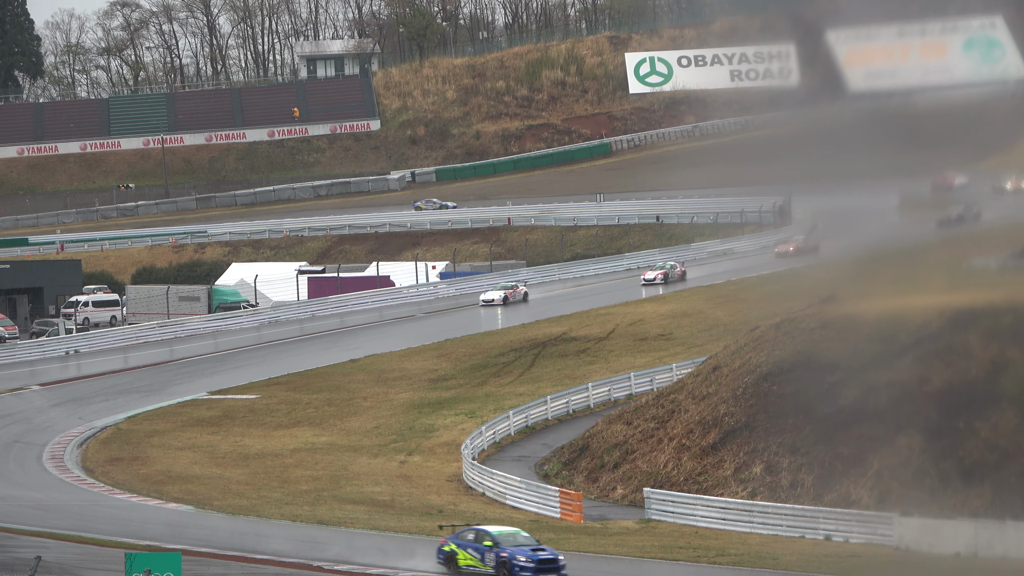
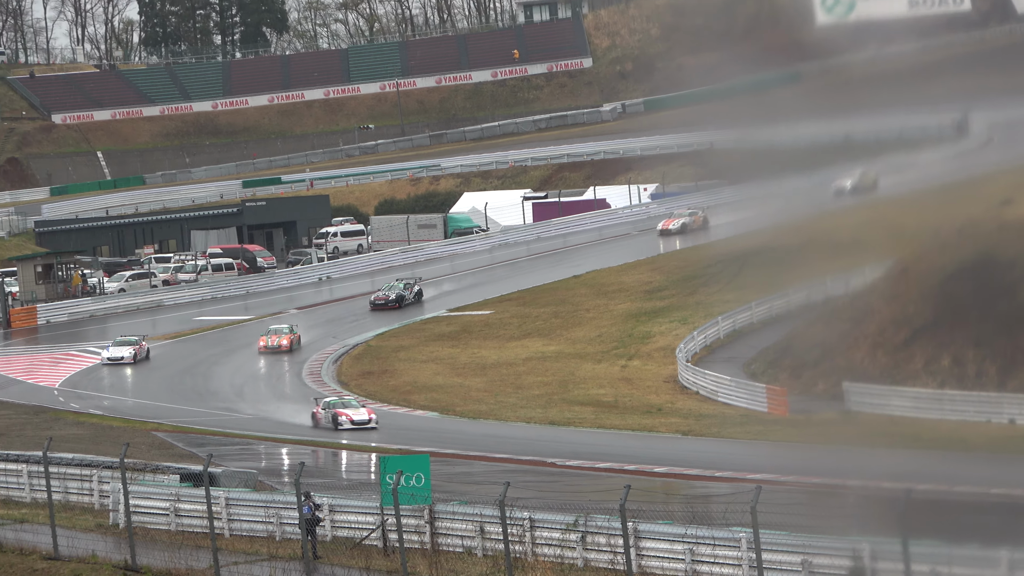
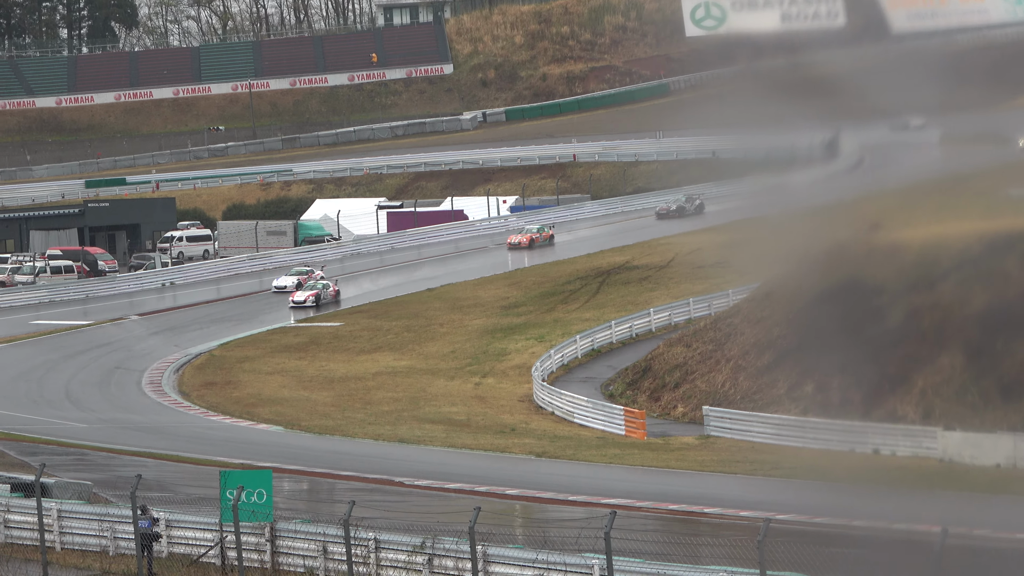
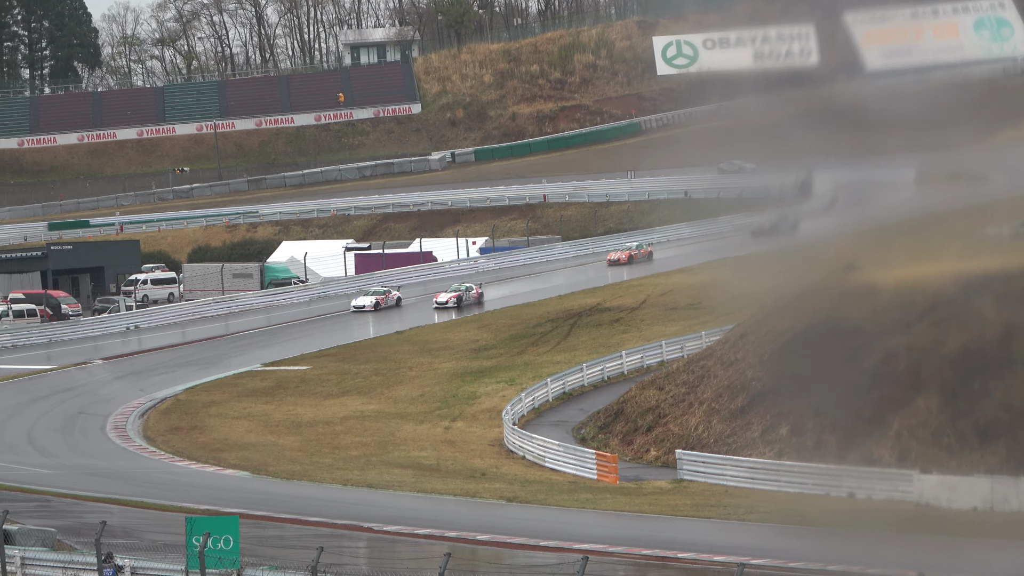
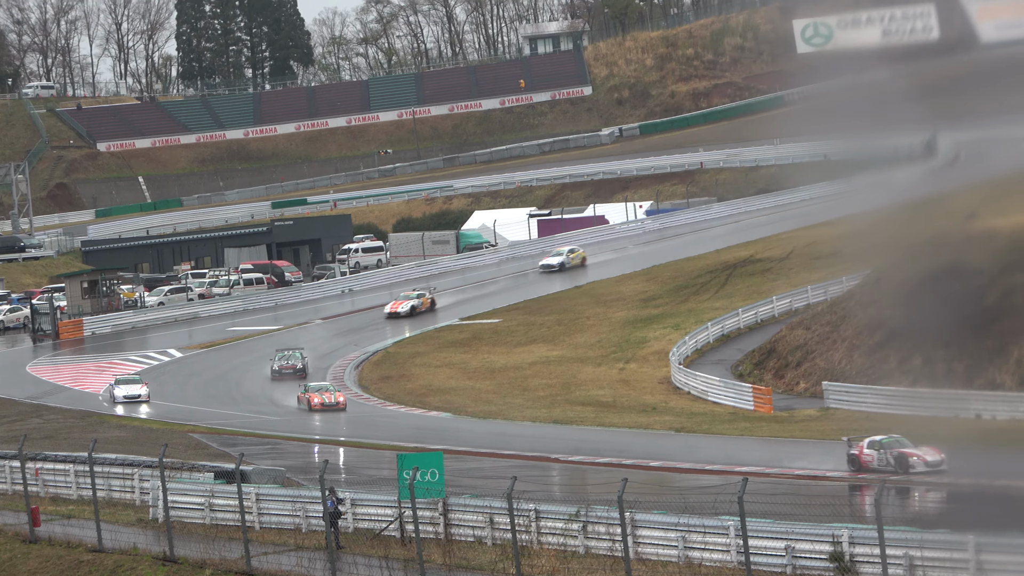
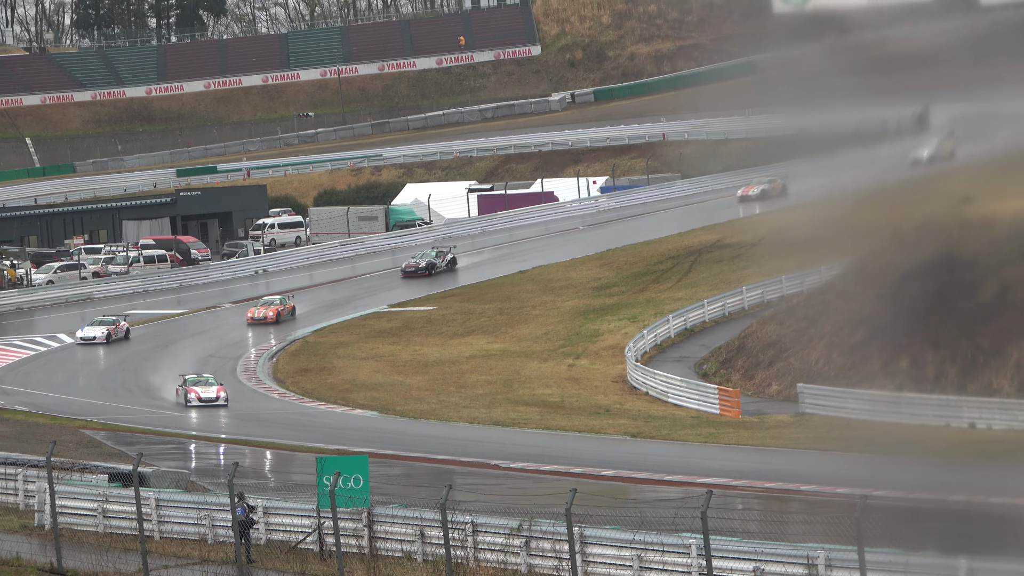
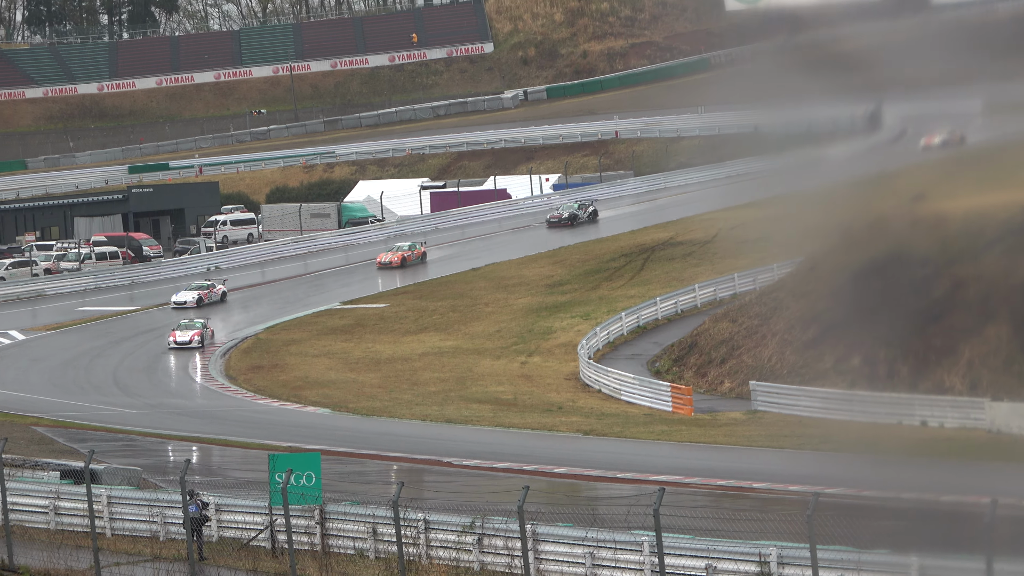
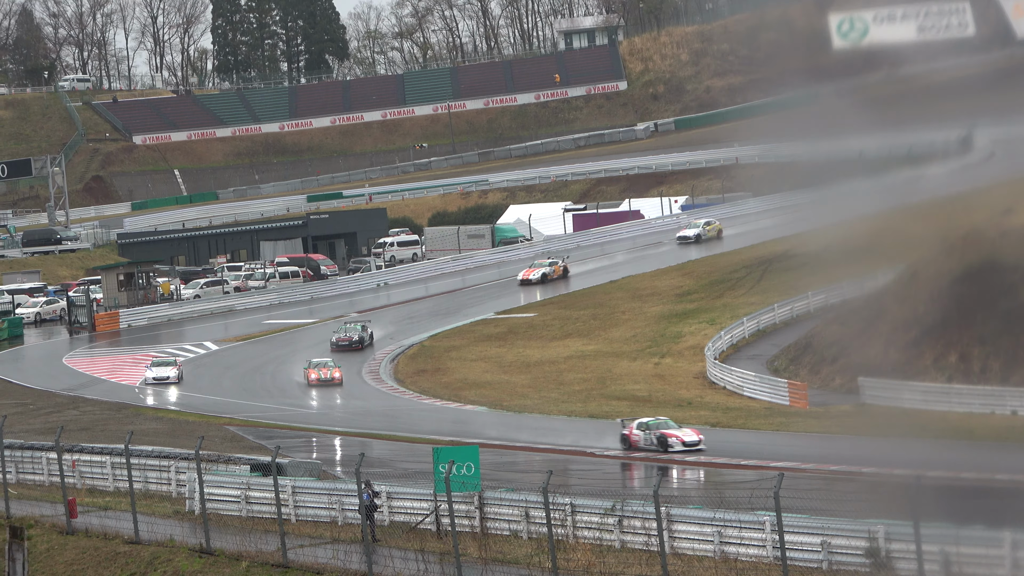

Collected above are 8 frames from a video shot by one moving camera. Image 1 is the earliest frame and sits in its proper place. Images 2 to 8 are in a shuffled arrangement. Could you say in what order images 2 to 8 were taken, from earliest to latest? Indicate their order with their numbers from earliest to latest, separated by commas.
4, 3, 7, 6, 2, 8, 5
